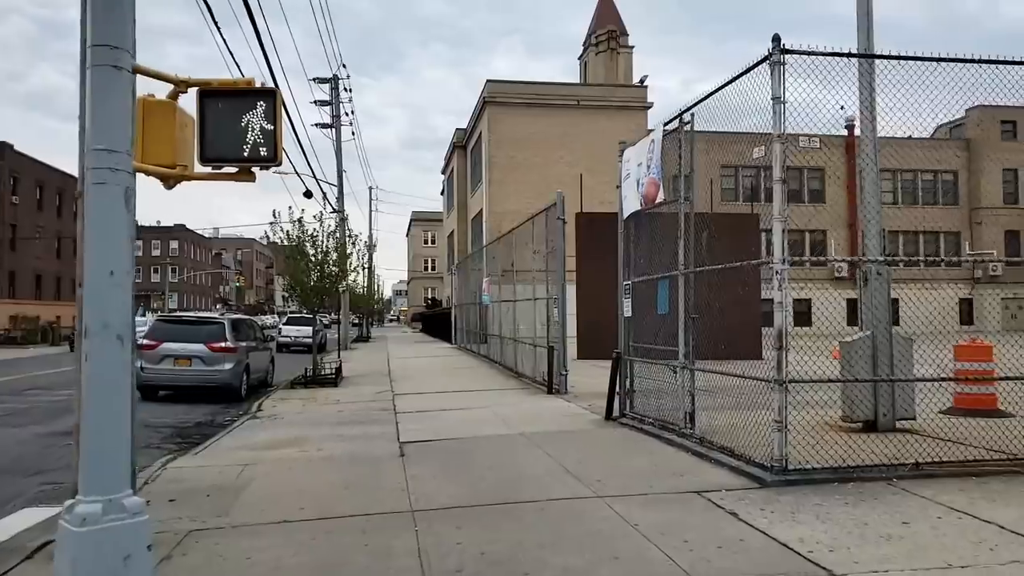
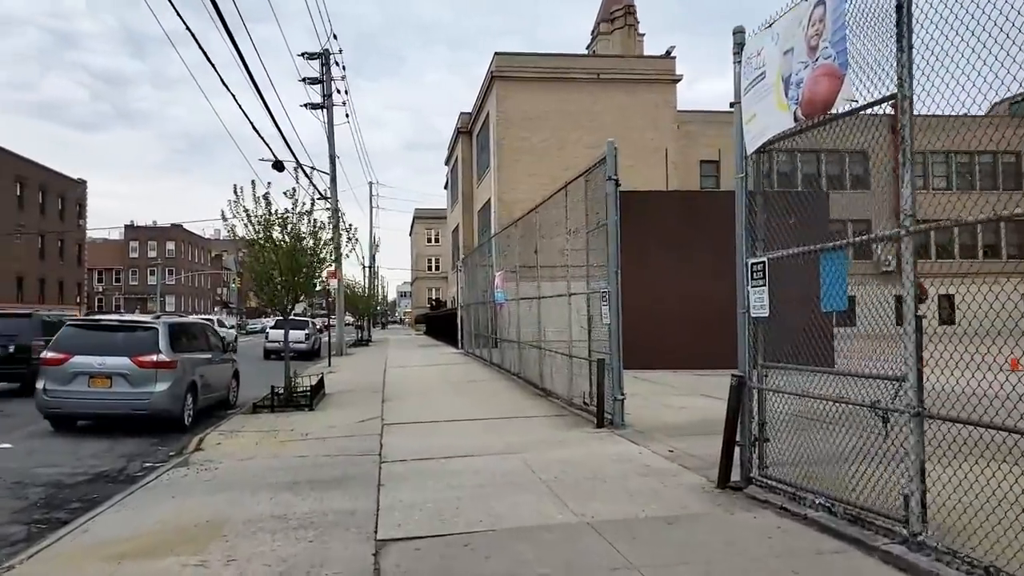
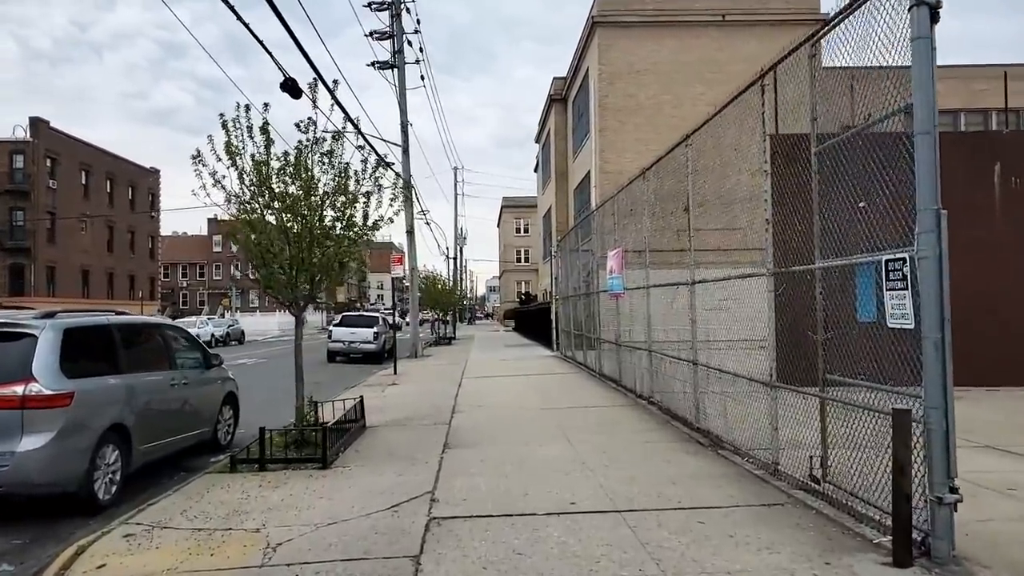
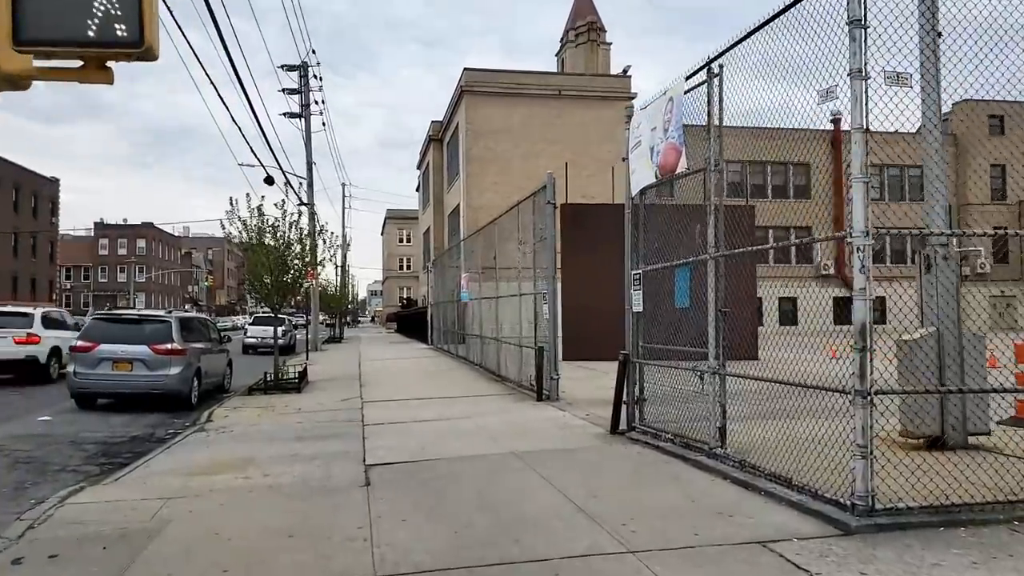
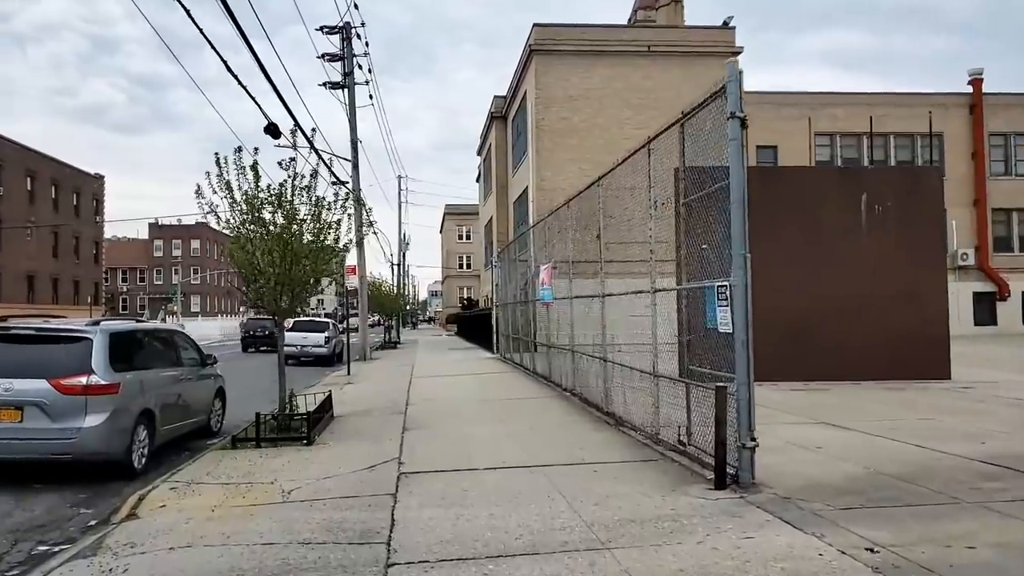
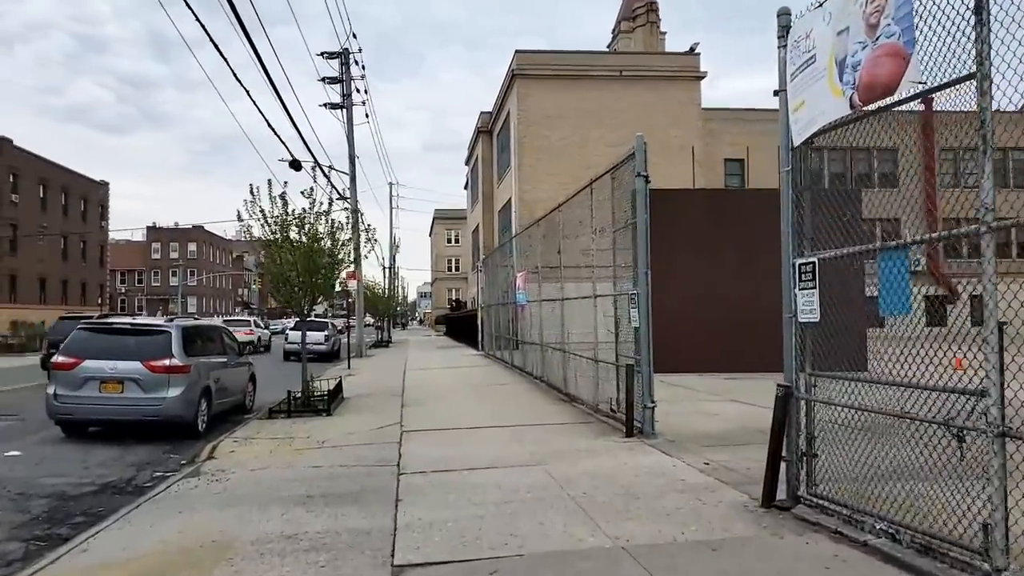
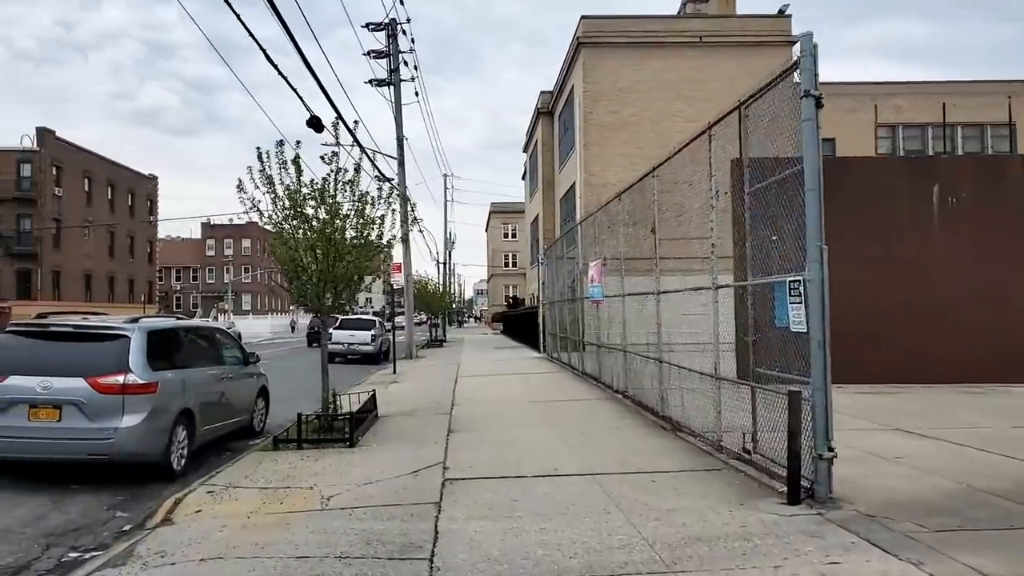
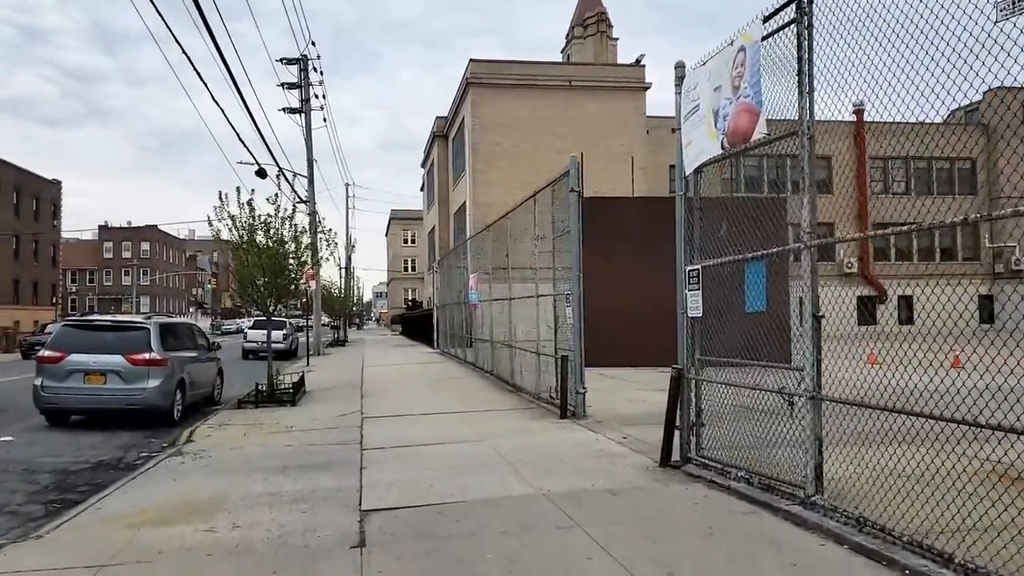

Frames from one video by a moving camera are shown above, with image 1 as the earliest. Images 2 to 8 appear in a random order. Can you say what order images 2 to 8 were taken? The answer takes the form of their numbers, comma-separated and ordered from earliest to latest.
4, 8, 2, 6, 5, 7, 3
